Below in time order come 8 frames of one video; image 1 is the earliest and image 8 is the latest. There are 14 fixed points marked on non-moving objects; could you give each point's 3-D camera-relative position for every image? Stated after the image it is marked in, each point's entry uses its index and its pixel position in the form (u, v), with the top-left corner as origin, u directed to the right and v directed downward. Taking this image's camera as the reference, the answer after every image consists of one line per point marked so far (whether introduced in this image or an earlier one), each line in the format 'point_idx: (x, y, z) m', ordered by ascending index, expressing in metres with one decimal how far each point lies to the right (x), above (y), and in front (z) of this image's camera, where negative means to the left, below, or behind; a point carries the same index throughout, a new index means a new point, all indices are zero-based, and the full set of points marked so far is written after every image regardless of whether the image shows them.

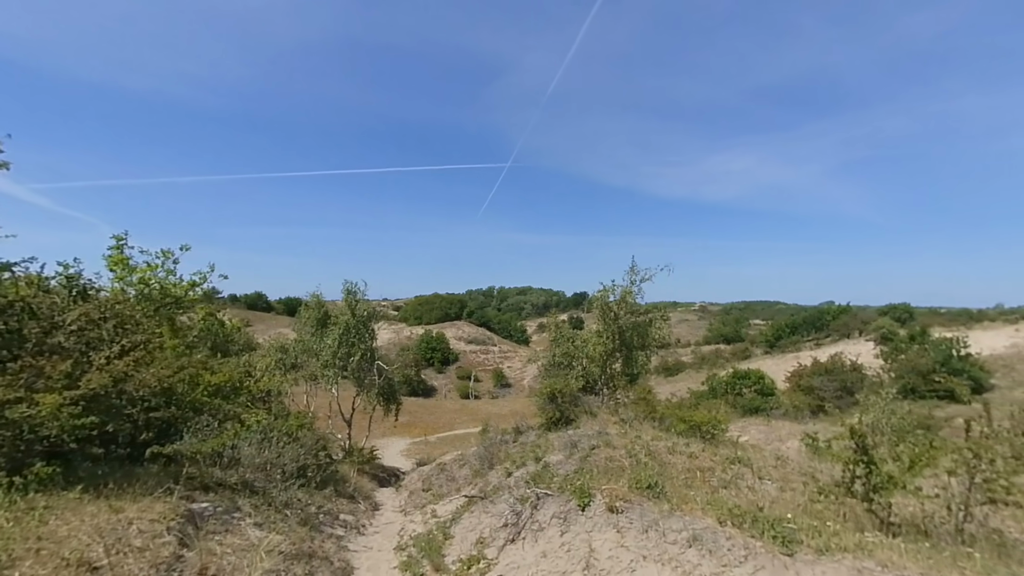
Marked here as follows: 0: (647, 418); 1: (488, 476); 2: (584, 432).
0: (+6.0, -5.8, +19.1) m
1: (-0.8, -6.8, +15.4) m
2: (+2.8, -5.6, +16.5) m
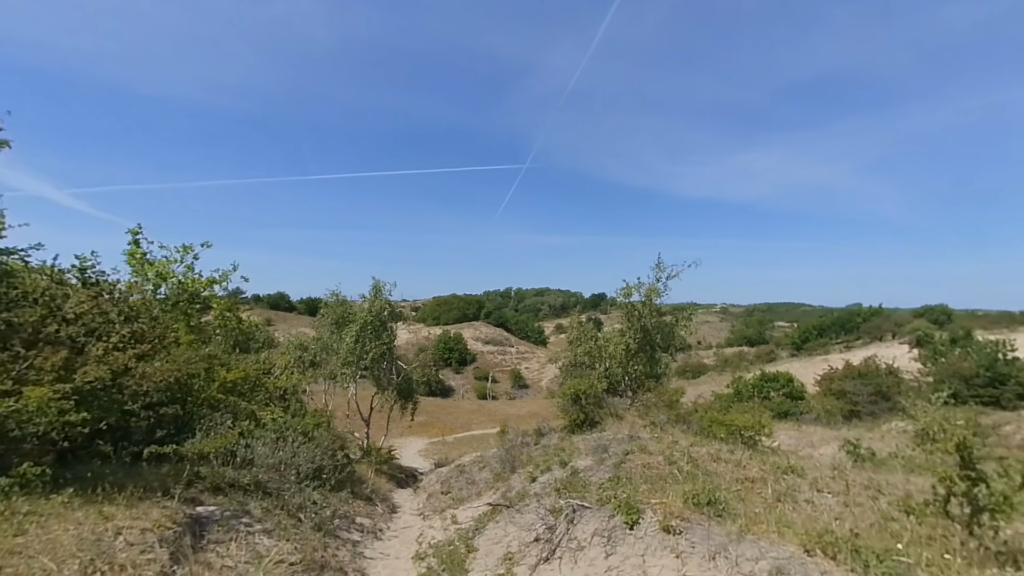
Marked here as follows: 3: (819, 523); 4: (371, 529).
0: (+6.9, -5.6, +18.0) m
1: (0.0, -6.6, +14.6) m
2: (+3.6, -5.4, +15.6) m
3: (+5.4, -4.0, +7.2) m
4: (-4.4, -7.5, +13.2) m
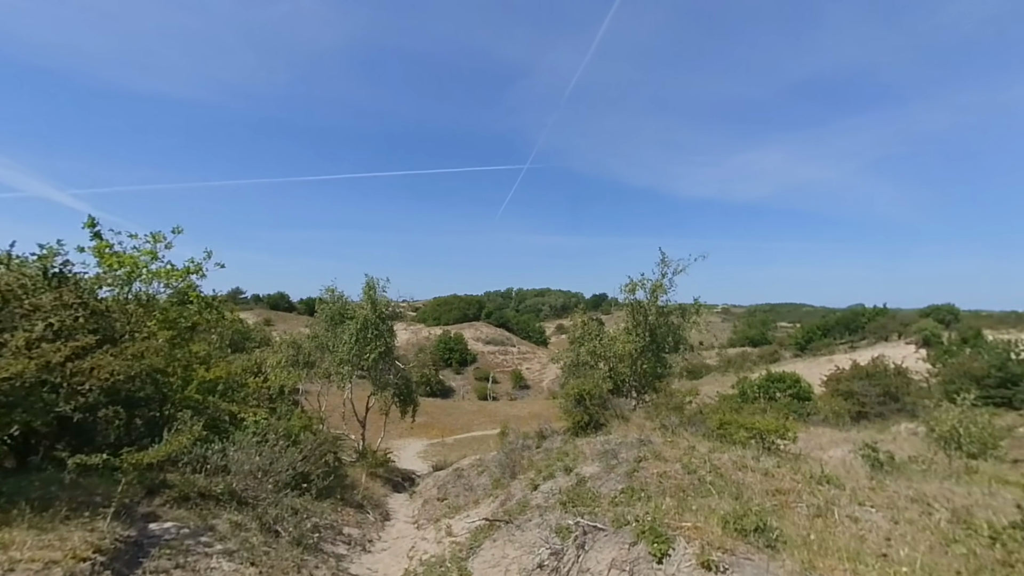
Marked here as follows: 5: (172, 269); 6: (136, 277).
0: (+7.0, -5.4, +17.0) m
1: (0.0, -6.3, +13.6) m
2: (+3.6, -5.2, +14.6) m
3: (+5.3, -3.8, +6.2) m
4: (-4.4, -7.2, +12.2) m
5: (-15.7, +0.9, +19.7) m
6: (-15.9, +0.5, +18.1) m
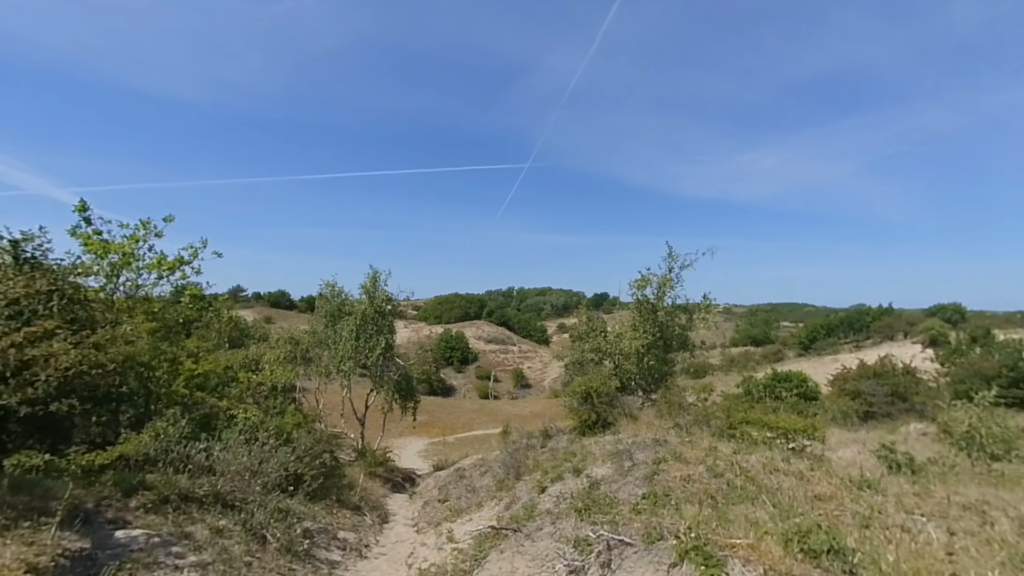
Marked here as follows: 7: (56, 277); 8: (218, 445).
0: (+7.1, -5.1, +16.2) m
1: (+0.1, -6.0, +12.8) m
2: (+3.8, -4.9, +13.8) m
3: (+5.5, -3.5, +5.5) m
4: (-4.2, -6.9, +11.5) m
5: (-15.5, +1.3, +19.0) m
6: (-15.8, +0.9, +17.4) m
7: (-10.9, +0.3, +10.3) m
8: (-7.0, -3.7, +10.2) m
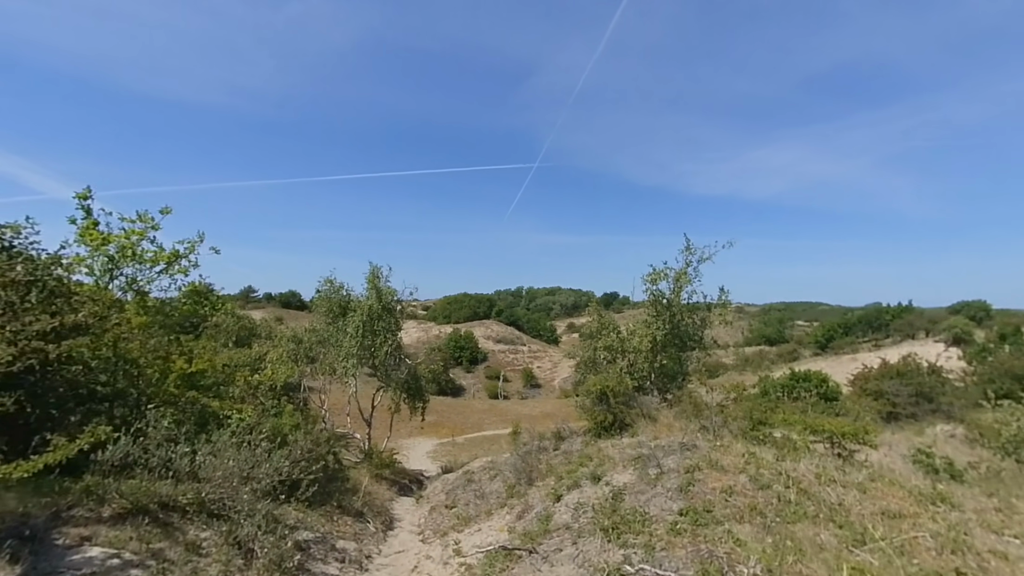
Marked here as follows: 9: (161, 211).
0: (+7.5, -4.8, +15.1) m
1: (+0.5, -5.8, +11.9) m
2: (+4.1, -4.6, +12.8) m
3: (+5.7, -3.3, +4.4) m
4: (-3.9, -6.7, +10.7) m
5: (-15.1, +1.5, +18.4) m
6: (-15.4, +1.1, +16.8) m
7: (-10.6, +0.5, +9.5) m
8: (-6.8, -3.5, +9.4) m
9: (-15.7, +3.4, +19.1) m
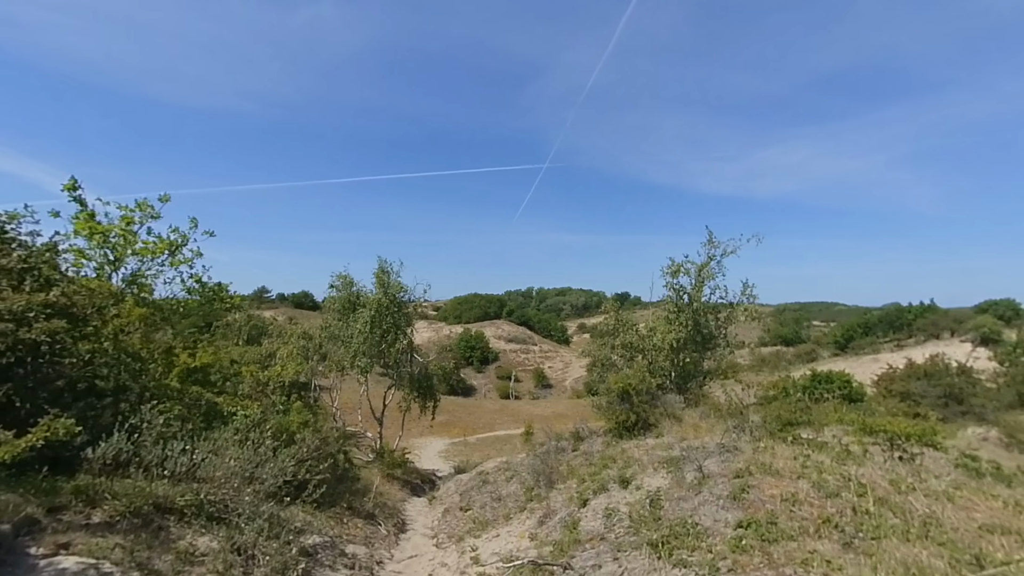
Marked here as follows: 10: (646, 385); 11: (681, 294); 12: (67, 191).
0: (+8.1, -4.5, +14.2) m
1: (+1.0, -5.5, +11.1) m
2: (+4.7, -4.3, +11.9) m
3: (+6.0, -2.9, +3.5) m
4: (-3.4, -6.4, +10.0) m
5: (-14.4, +1.7, +17.9) m
6: (-14.7, +1.3, +16.4) m
7: (-10.2, +0.7, +9.0) m
8: (-6.3, -3.2, +8.8) m
9: (-15.1, +3.6, +18.8) m
10: (+6.2, -4.6, +19.9) m
11: (+8.0, -0.3, +19.9) m
12: (-18.4, +4.0, +17.7) m
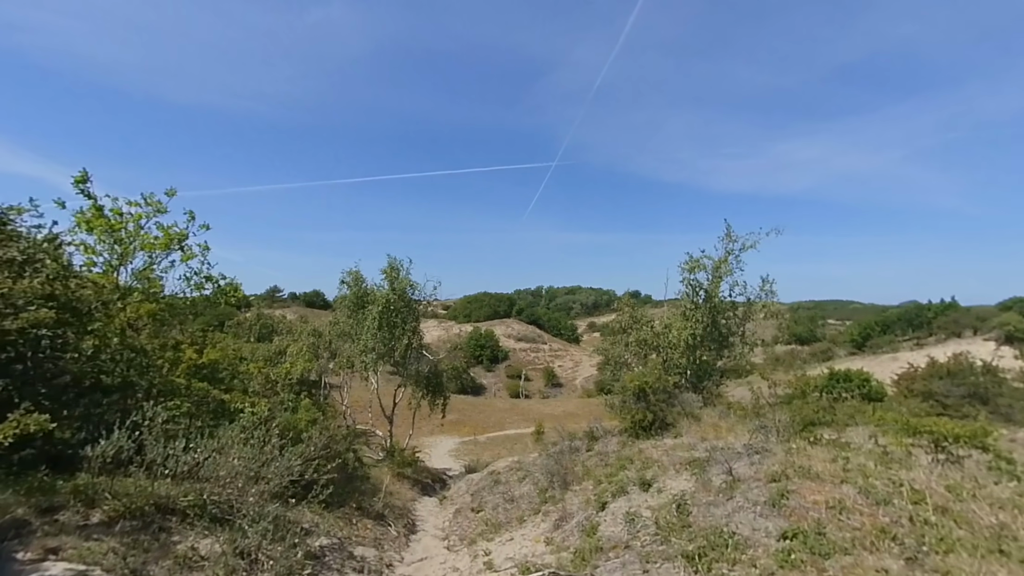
0: (+8.5, -4.3, +13.6) m
1: (+1.3, -5.3, +10.7) m
2: (+5.0, -4.1, +11.4) m
3: (+6.2, -2.8, +2.9) m
4: (-3.1, -6.3, +9.6) m
5: (-13.9, +1.9, +17.8) m
6: (-14.3, +1.4, +16.3) m
7: (-9.9, +0.9, +8.8) m
8: (-6.0, -3.1, +8.5) m
9: (-14.6, +3.8, +18.6) m
10: (+6.7, -4.4, +19.4) m
11: (+8.5, -0.1, +19.3) m
12: (-17.9, +4.2, +17.6) m
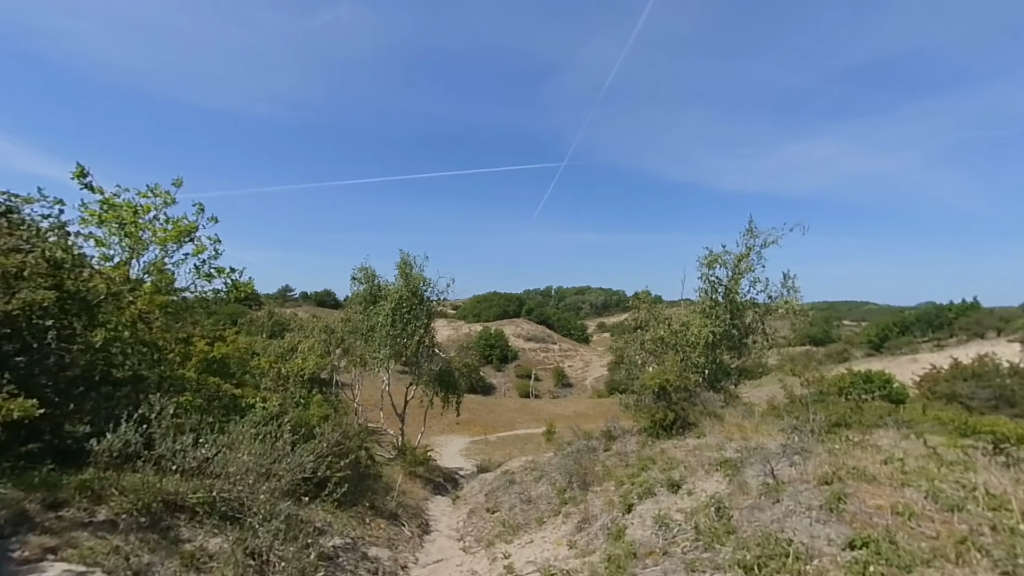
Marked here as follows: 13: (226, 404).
0: (+9.0, -4.1, +13.0) m
1: (+1.8, -5.1, +10.2) m
2: (+5.5, -4.0, +10.9) m
3: (+6.5, -2.6, +2.4) m
4: (-2.7, -6.1, +9.3) m
5: (-13.3, +2.1, +17.7) m
6: (-13.7, +1.7, +16.2) m
7: (-9.5, +1.1, +8.6) m
8: (-5.6, -2.9, +8.2) m
9: (-13.9, +4.0, +18.5) m
10: (+7.4, -4.2, +18.8) m
11: (+9.2, +0.1, +18.7) m
12: (-17.3, +4.4, +17.6) m
13: (-7.6, -3.1, +11.3) m
